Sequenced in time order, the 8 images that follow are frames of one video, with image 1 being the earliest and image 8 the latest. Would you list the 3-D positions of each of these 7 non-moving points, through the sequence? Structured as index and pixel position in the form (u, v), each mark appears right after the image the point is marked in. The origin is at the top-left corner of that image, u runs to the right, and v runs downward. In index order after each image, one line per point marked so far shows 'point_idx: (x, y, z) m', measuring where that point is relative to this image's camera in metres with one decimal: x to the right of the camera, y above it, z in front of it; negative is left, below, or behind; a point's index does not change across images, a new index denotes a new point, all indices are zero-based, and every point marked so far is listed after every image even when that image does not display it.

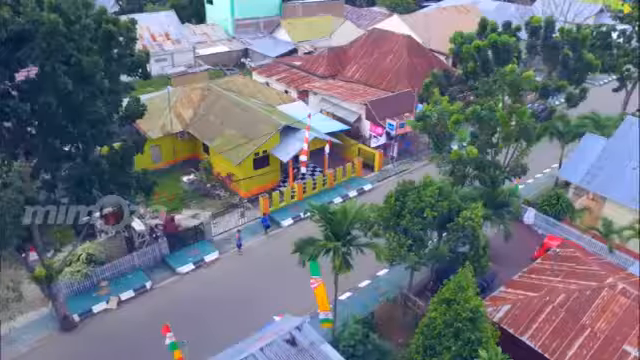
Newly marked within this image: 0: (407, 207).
0: (+3.4, -1.1, +19.2) m
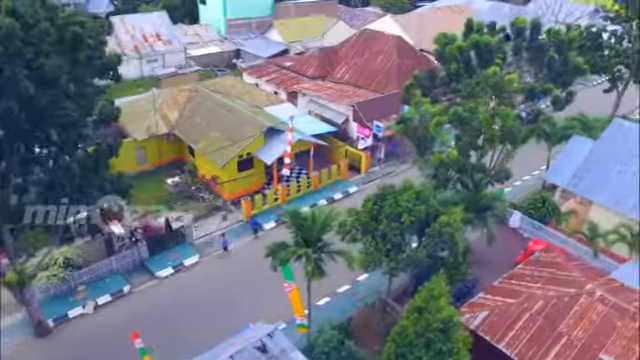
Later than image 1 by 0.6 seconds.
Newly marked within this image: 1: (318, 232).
0: (+2.4, -1.2, +18.9) m
1: (-0.2, -1.8, +16.4) m
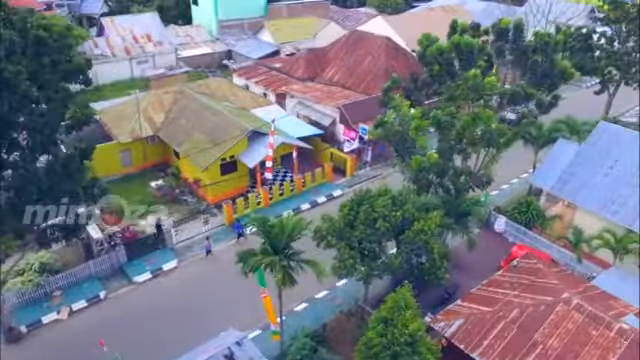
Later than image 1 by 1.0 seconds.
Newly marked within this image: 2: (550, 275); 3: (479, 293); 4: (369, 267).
0: (+1.5, -1.4, +18.7) m
1: (-1.2, -2.0, +16.1) m
2: (+8.7, -3.6, +18.8) m
3: (+6.0, -4.2, +18.7) m
4: (+1.8, -3.2, +18.6) m
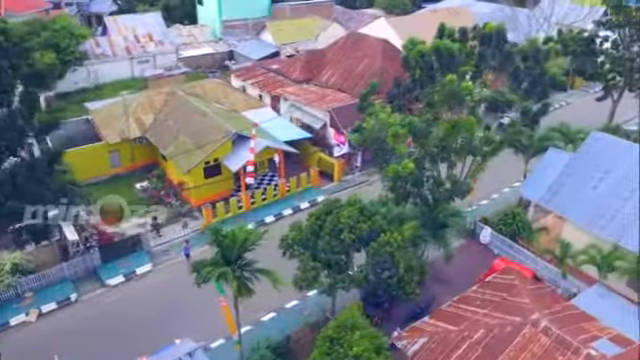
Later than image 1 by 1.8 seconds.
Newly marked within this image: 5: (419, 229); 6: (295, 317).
0: (+0.2, -1.8, +18.1) m
1: (-2.6, -2.2, +15.7) m
2: (+7.3, -4.0, +18.0) m
3: (+4.6, -4.6, +18.0) m
4: (+0.5, -3.5, +18.1) m
5: (+3.9, -1.9, +19.7) m
6: (-1.0, -5.4, +19.9) m
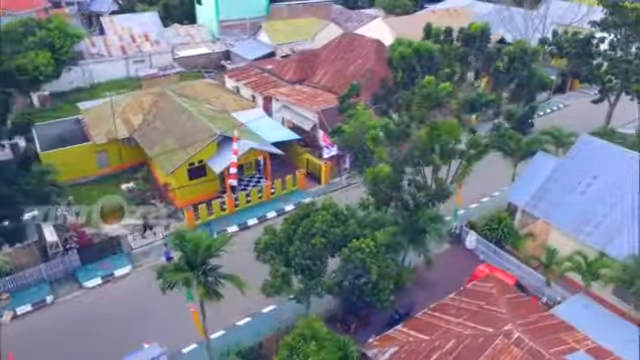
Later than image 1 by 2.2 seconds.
0: (-0.8, -1.9, +17.8) m
1: (-3.6, -2.4, +15.4) m
2: (+6.3, -4.2, +17.5) m
3: (+3.6, -4.8, +17.5) m
4: (-0.5, -3.7, +17.7) m
5: (+3.0, -2.1, +19.2) m
6: (-2.0, -5.6, +19.5) m
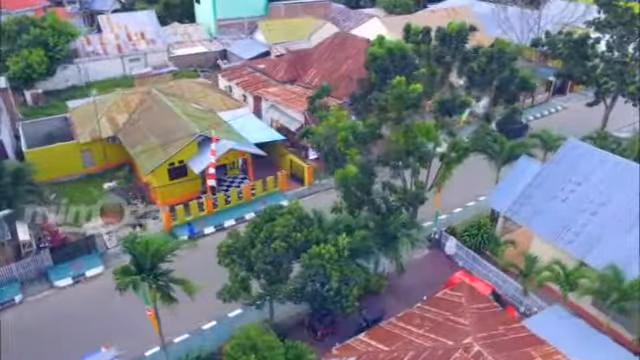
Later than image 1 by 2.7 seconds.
0: (-2.1, -2.0, +17.3) m
1: (-5.0, -2.4, +15.0) m
2: (+5.0, -4.4, +16.8) m
3: (+2.3, -4.9, +16.9) m
4: (-1.9, -3.8, +17.2) m
5: (+1.7, -2.2, +18.7) m
6: (-3.3, -5.6, +19.1) m
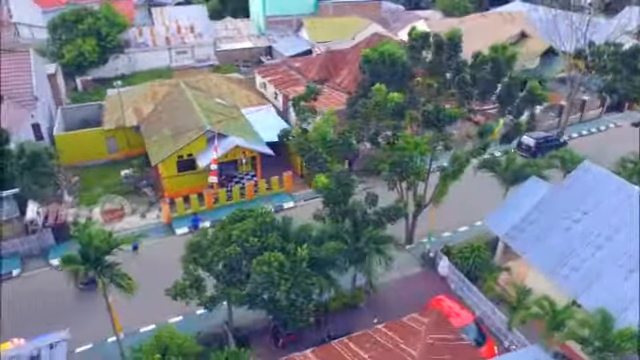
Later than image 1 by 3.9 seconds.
0: (-3.5, -2.0, +17.1) m
1: (-6.7, -2.2, +15.3) m
2: (+3.2, -5.0, +15.6) m
3: (+0.5, -5.3, +16.1) m
4: (-3.4, -3.8, +17.0) m
5: (+0.4, -2.6, +17.9) m
6: (-4.7, -5.5, +19.1) m
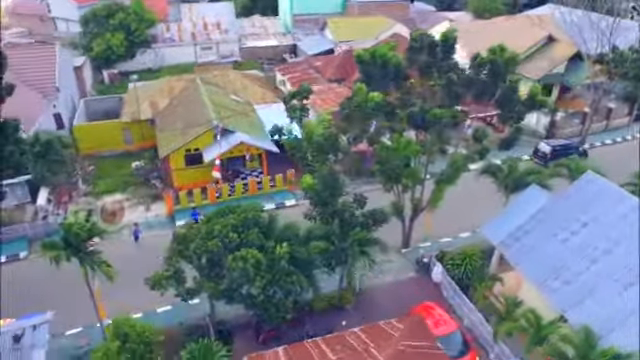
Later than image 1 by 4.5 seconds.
0: (-4.2, -1.8, +17.3) m
1: (-7.5, -1.8, +15.7) m
2: (+2.3, -5.1, +15.3) m
3: (-0.4, -5.3, +16.0) m
4: (-4.2, -3.6, +17.2) m
5: (-0.2, -2.5, +17.8) m
6: (-5.3, -5.3, +19.4) m
